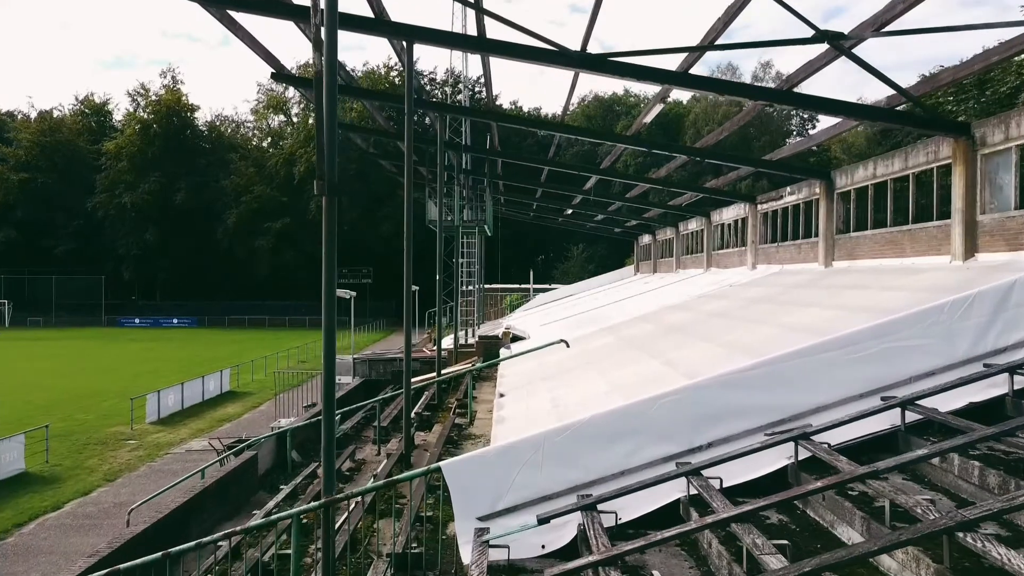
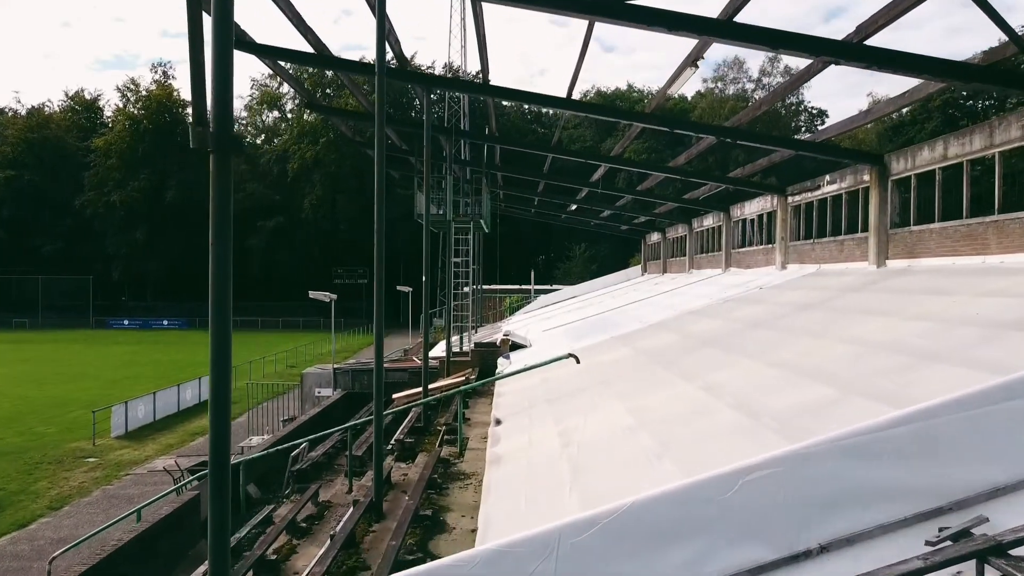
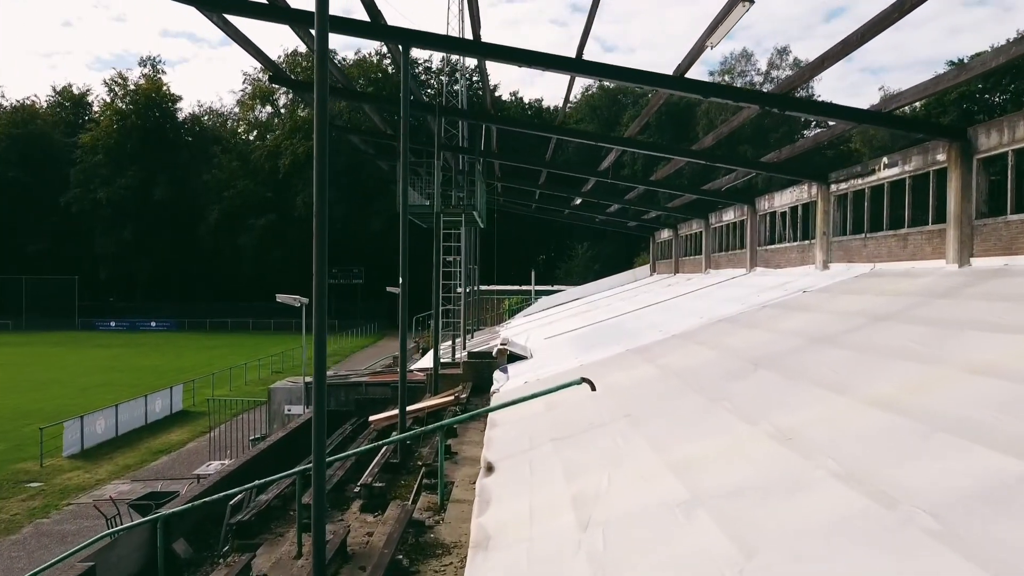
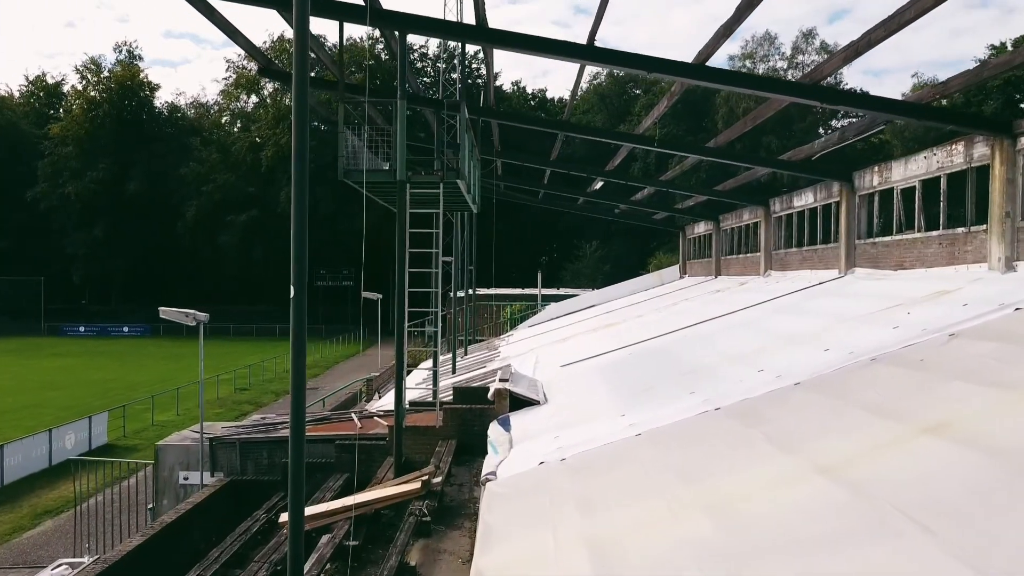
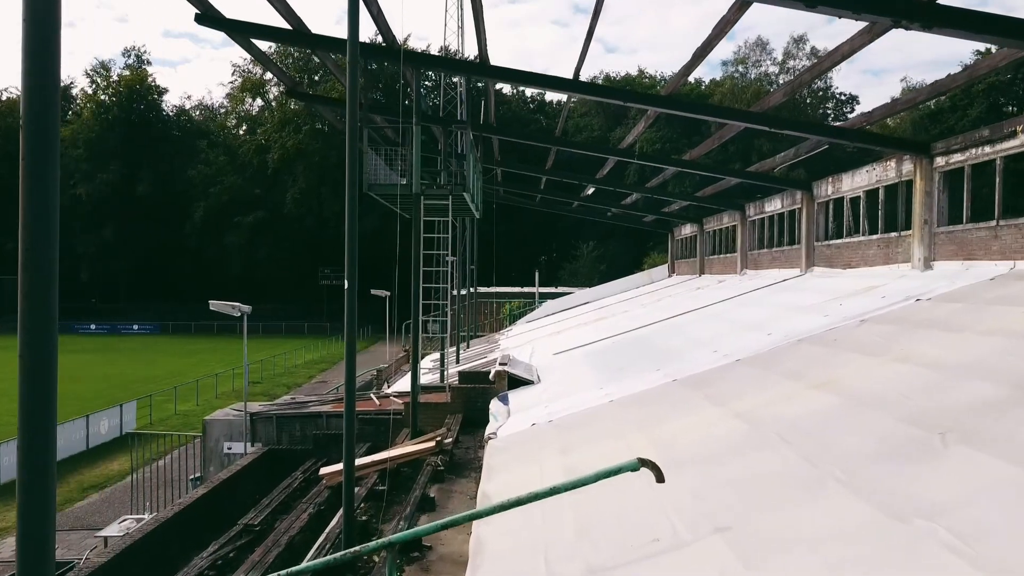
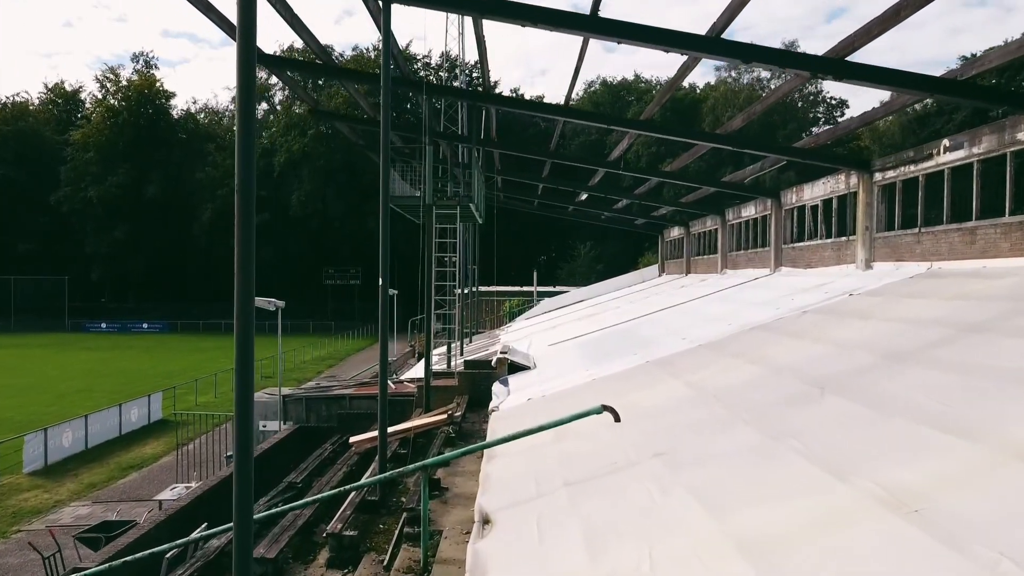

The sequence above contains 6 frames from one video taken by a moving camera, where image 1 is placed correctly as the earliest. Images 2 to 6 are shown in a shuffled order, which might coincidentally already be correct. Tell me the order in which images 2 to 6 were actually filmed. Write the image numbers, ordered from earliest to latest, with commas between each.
2, 3, 6, 5, 4
